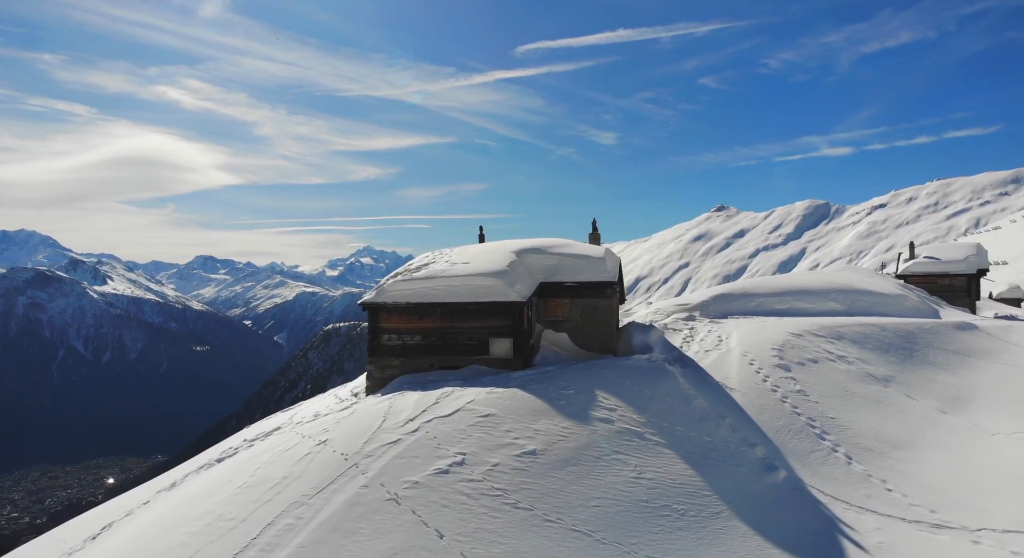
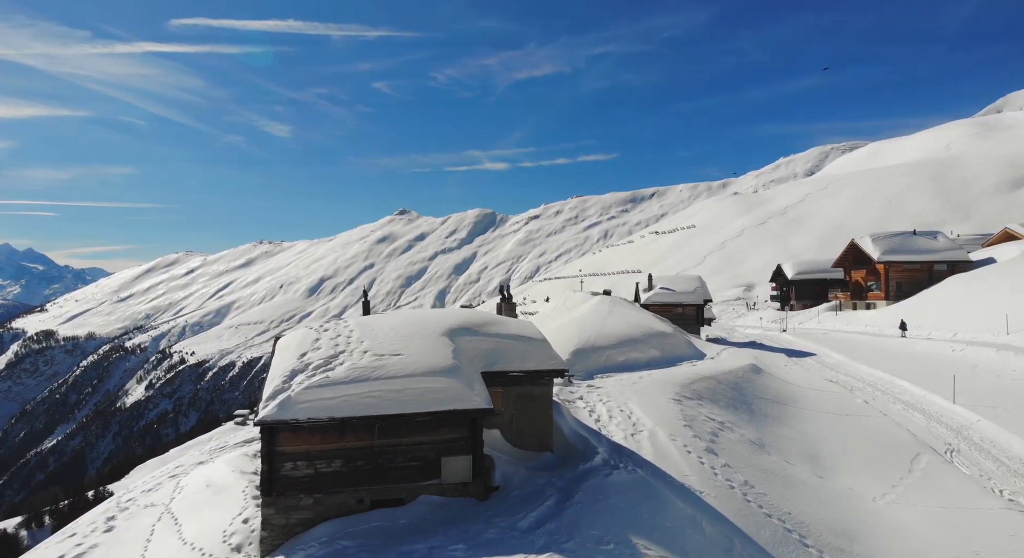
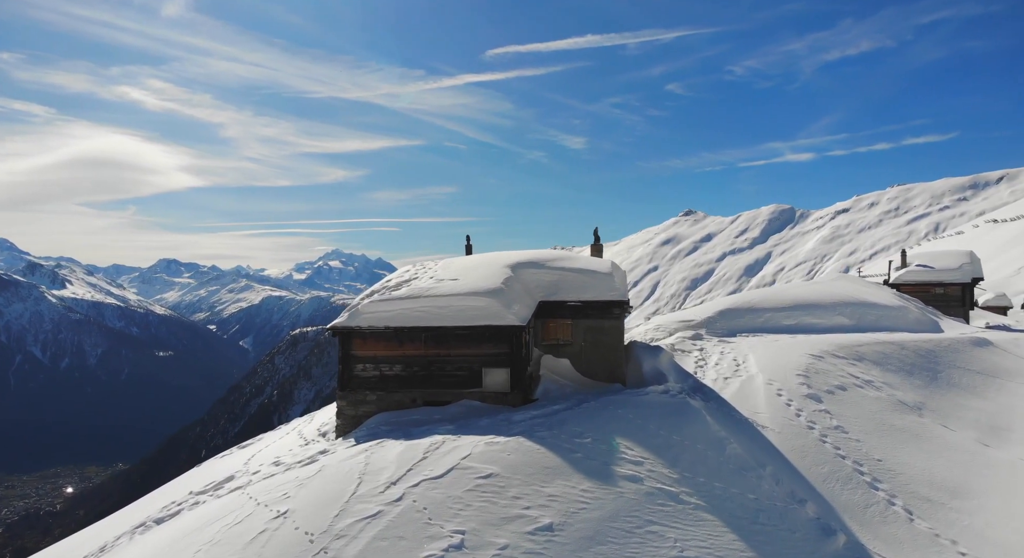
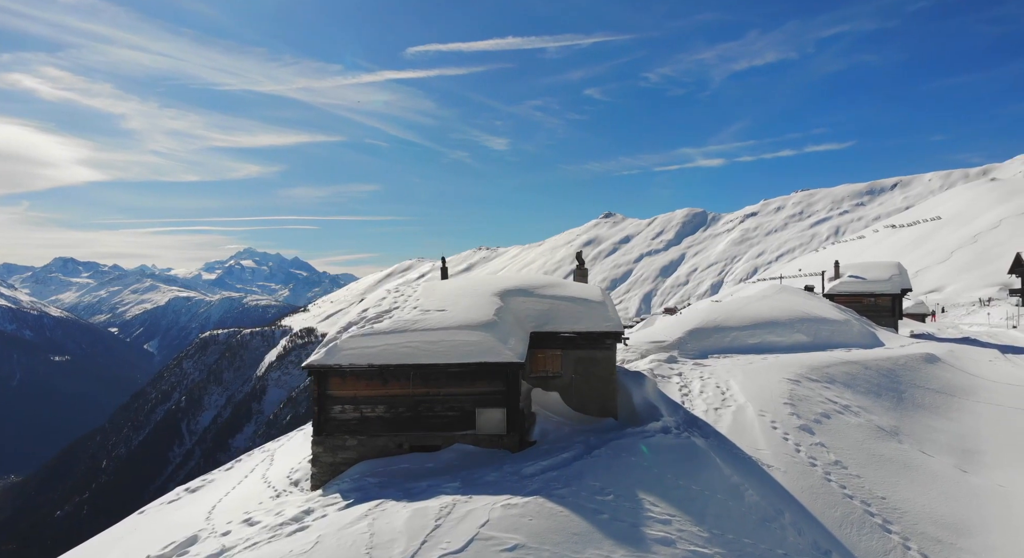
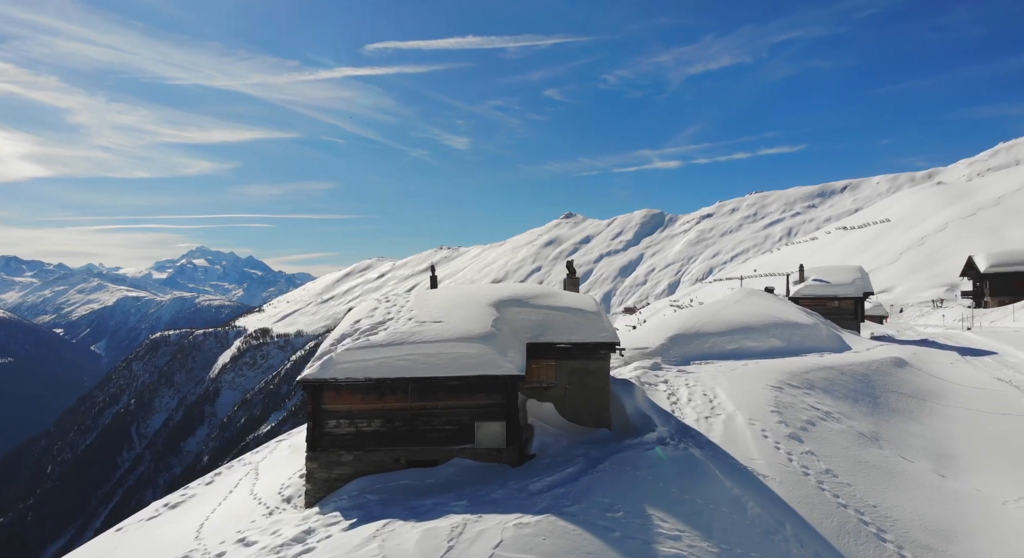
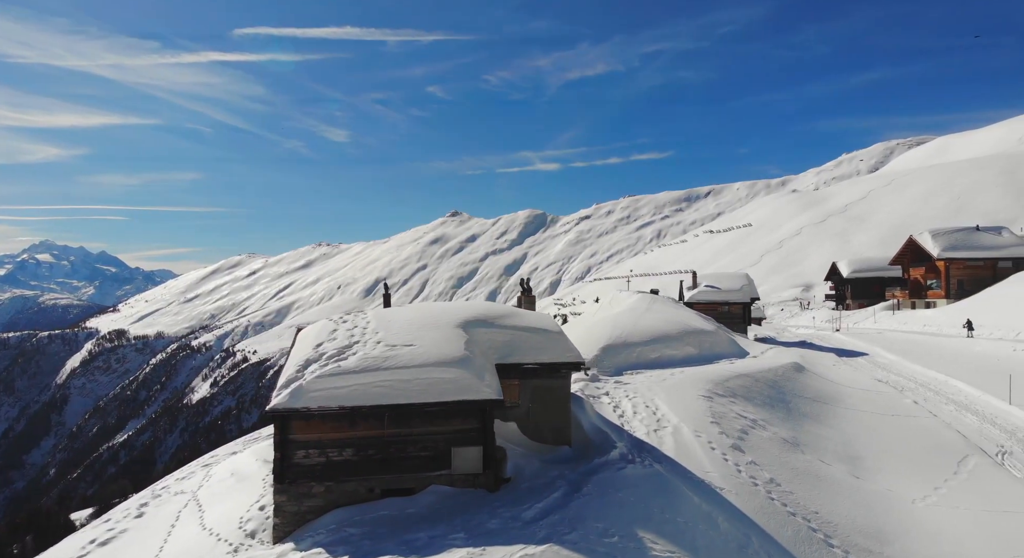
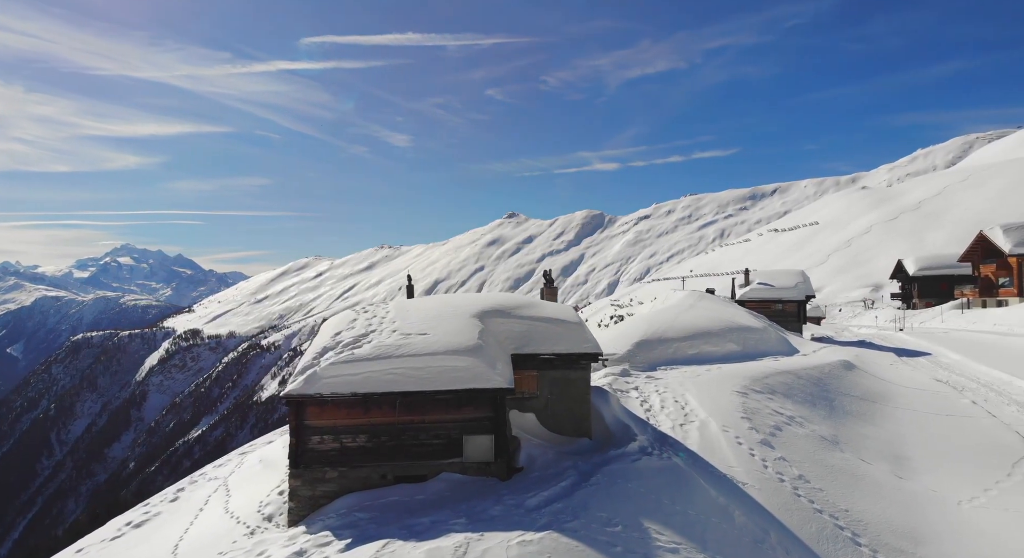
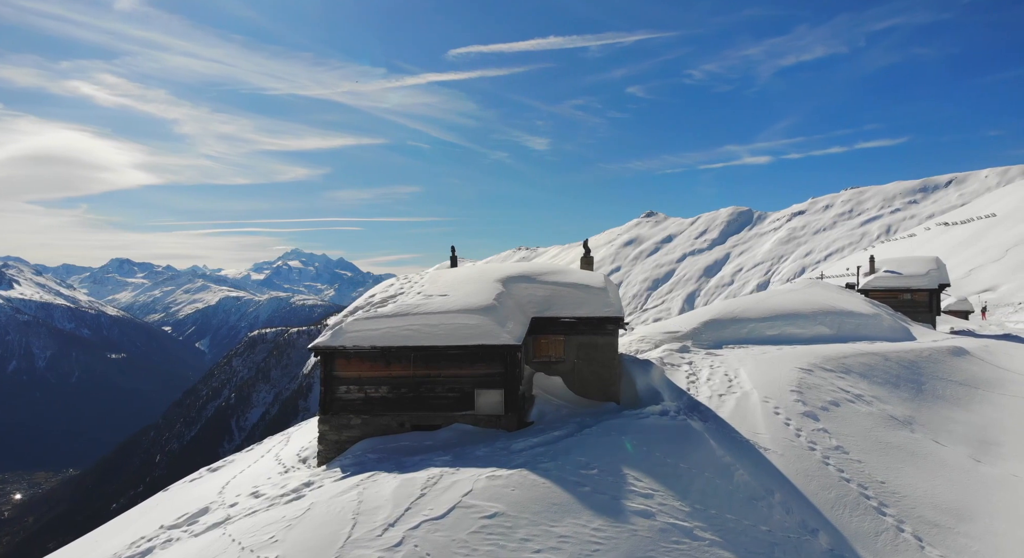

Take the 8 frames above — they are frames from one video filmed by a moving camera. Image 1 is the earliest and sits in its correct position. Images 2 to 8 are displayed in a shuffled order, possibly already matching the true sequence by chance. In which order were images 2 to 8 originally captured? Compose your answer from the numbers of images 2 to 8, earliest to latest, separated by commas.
3, 8, 4, 5, 7, 6, 2
